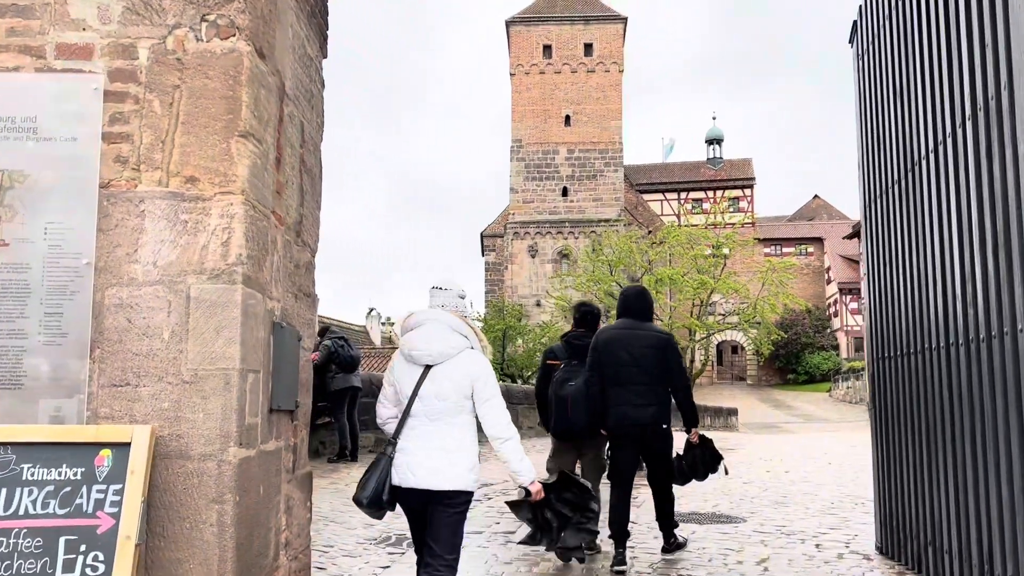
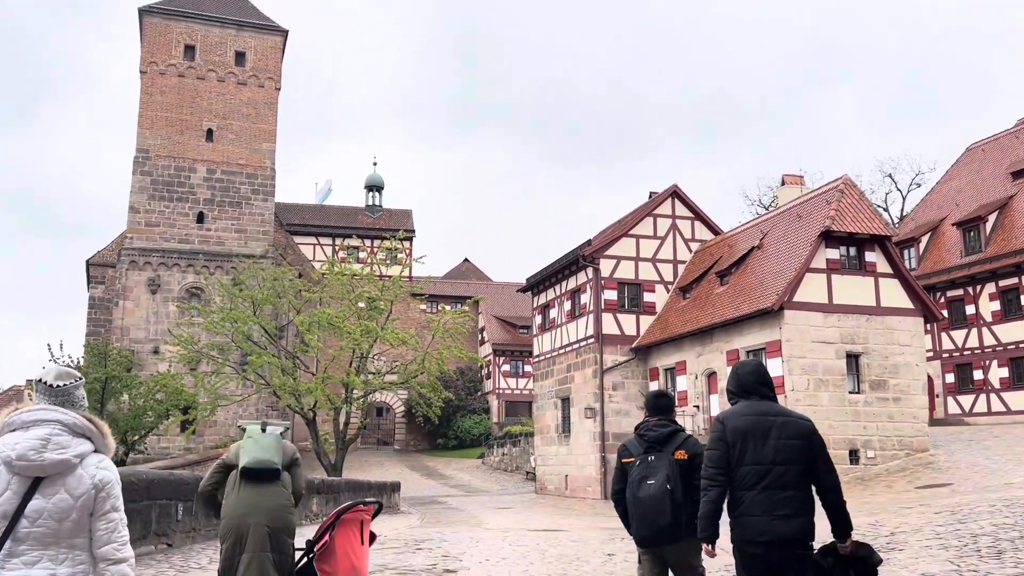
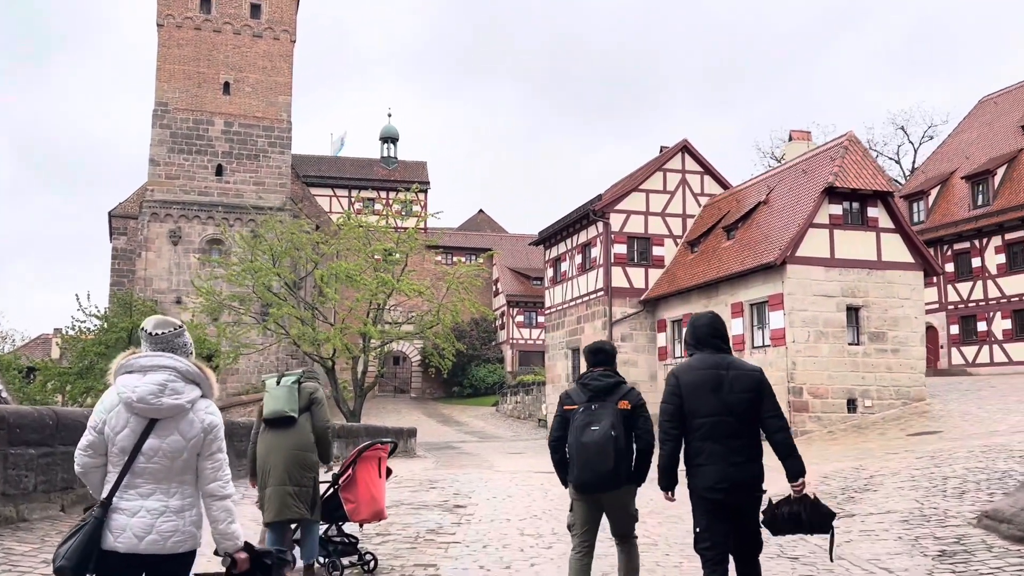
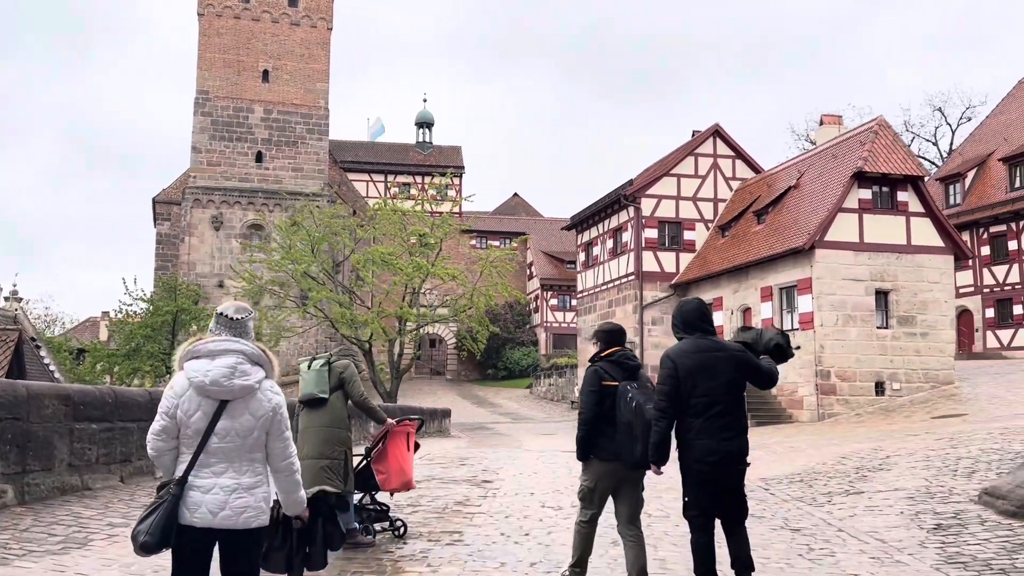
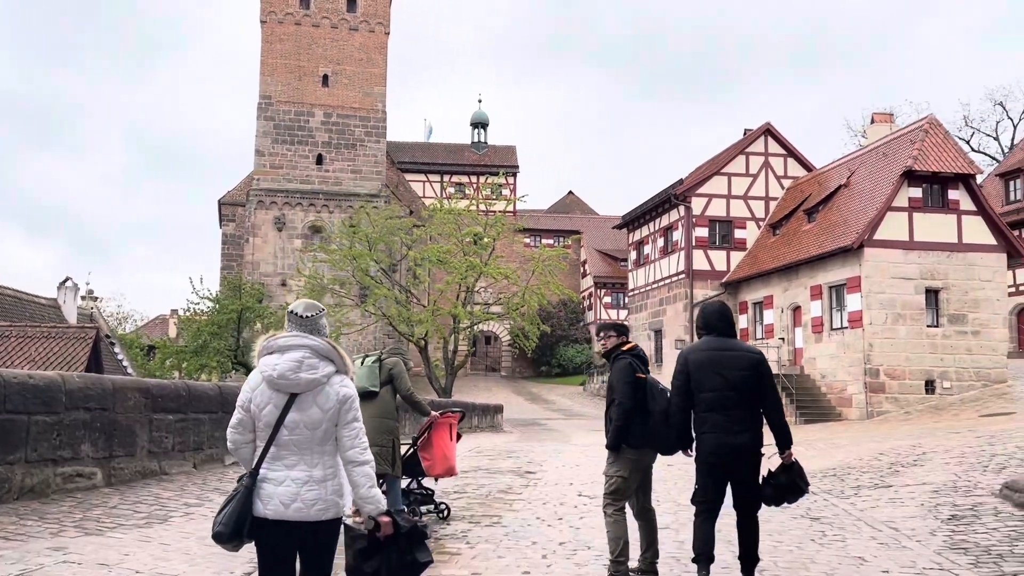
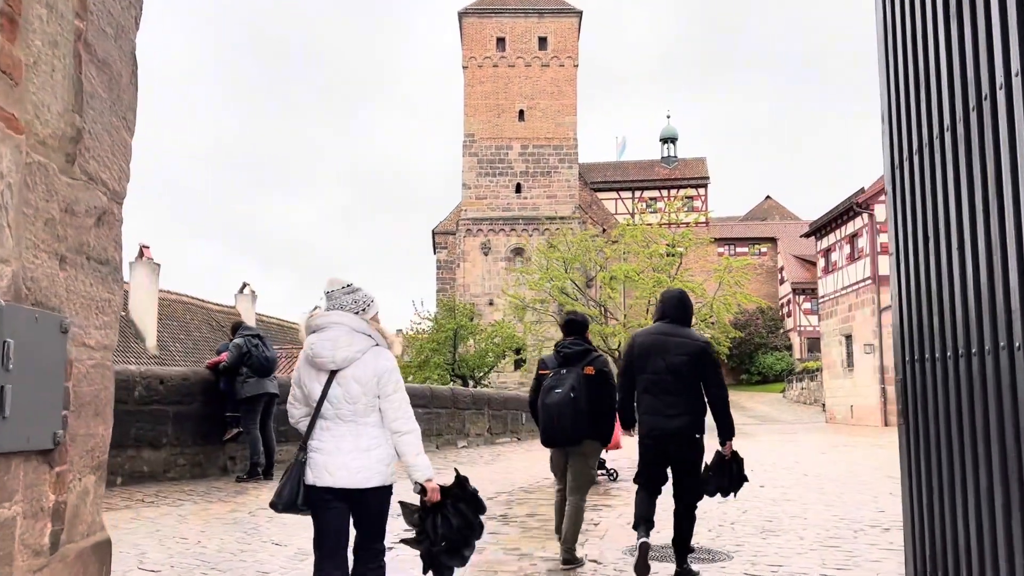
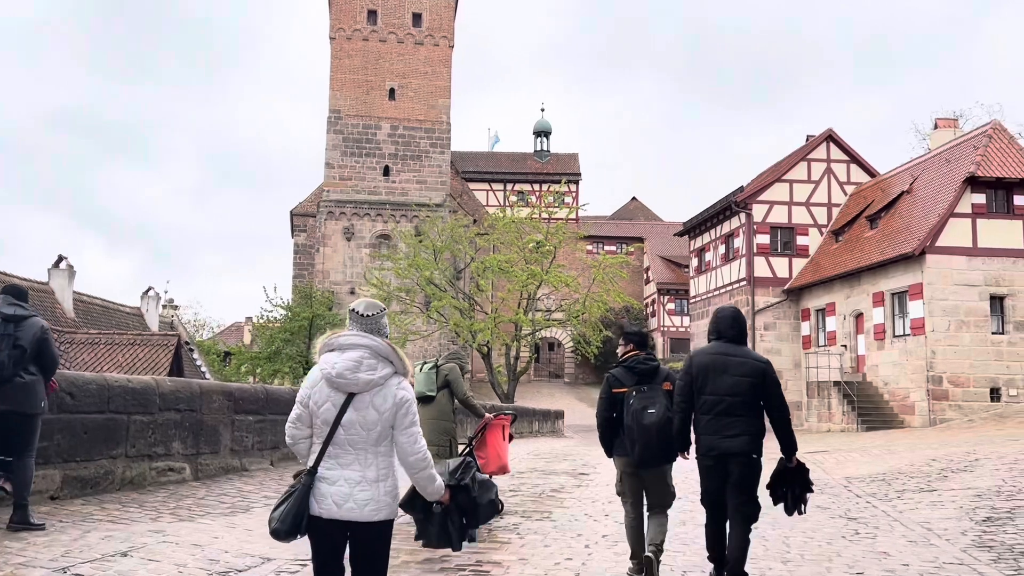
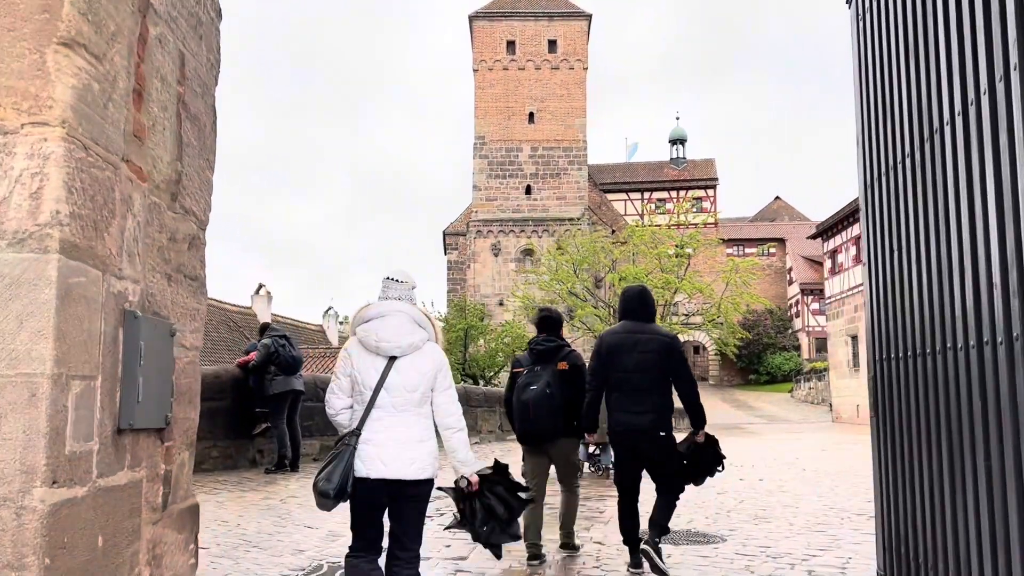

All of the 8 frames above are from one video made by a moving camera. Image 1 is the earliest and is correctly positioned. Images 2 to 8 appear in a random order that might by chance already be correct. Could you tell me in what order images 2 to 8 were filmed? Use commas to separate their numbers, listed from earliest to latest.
8, 6, 7, 5, 4, 3, 2
